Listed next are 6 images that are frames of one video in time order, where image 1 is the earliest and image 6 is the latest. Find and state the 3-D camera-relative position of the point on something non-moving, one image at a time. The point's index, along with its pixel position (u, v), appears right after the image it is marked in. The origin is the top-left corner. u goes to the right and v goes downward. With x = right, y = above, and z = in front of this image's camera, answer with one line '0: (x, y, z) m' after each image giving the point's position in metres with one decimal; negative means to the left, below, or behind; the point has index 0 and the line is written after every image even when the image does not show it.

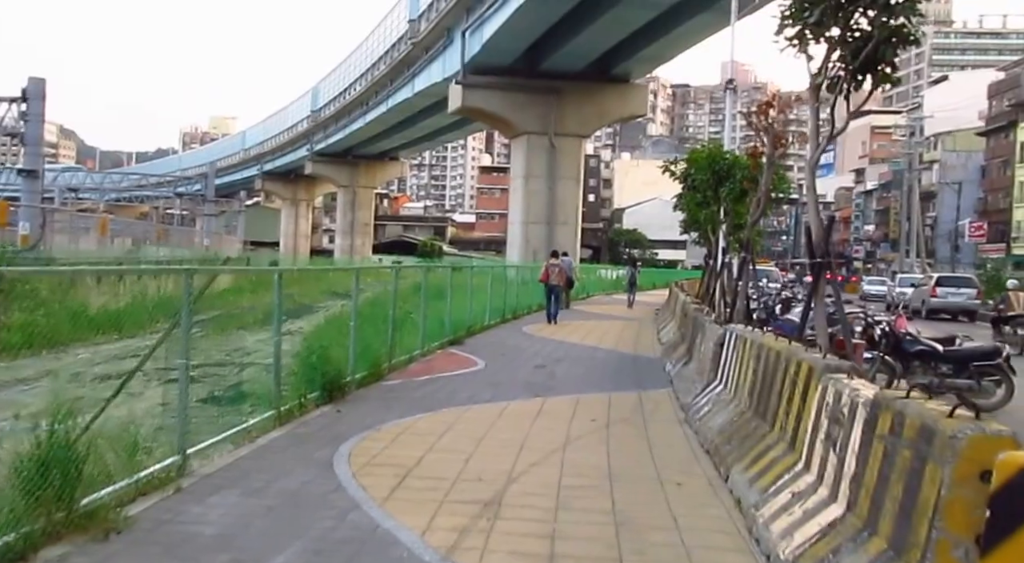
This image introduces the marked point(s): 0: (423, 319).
0: (-1.5, -0.6, +15.2) m
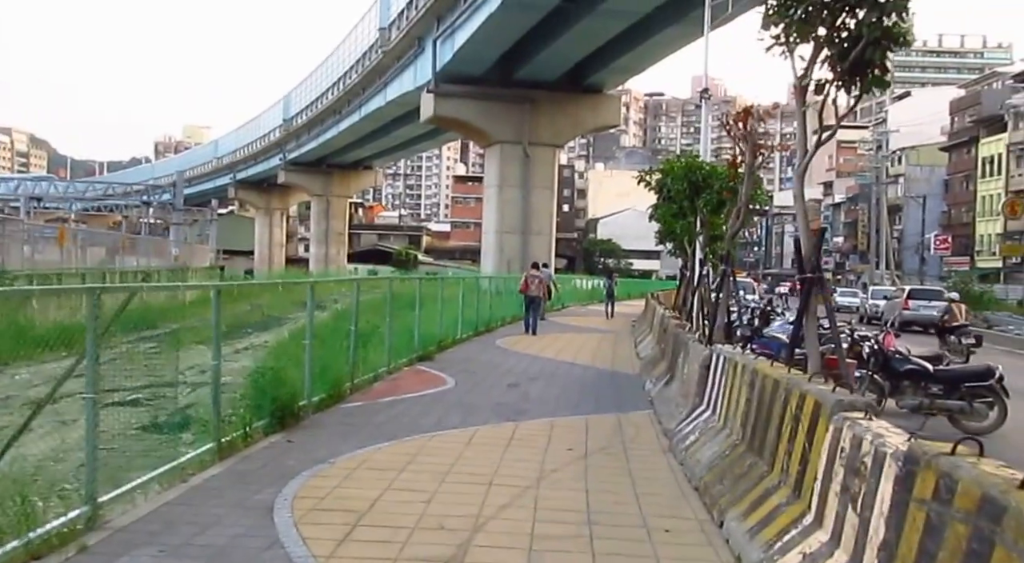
0: (-1.9, -0.8, +14.4) m
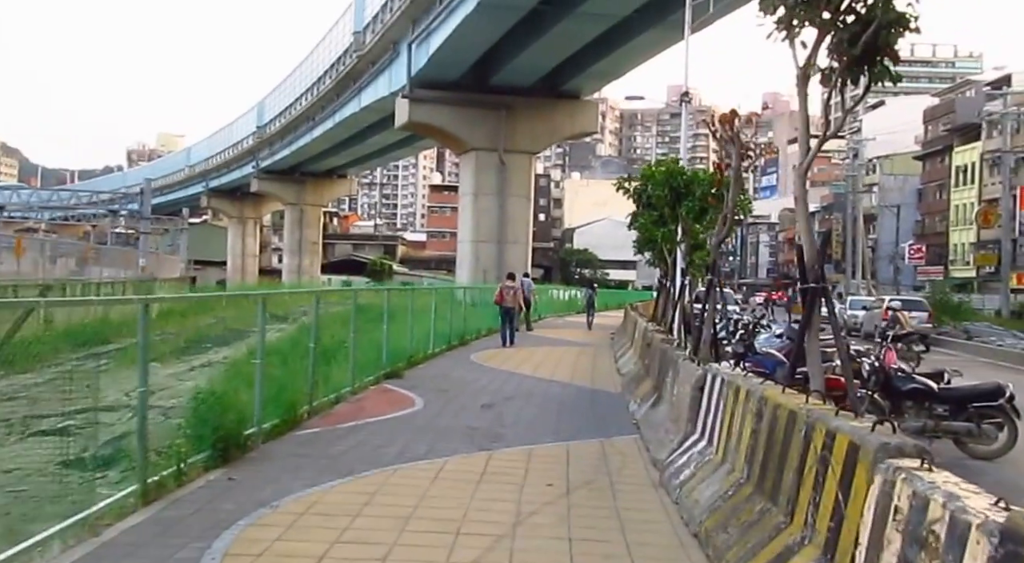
0: (-2.3, -1.0, +13.4) m
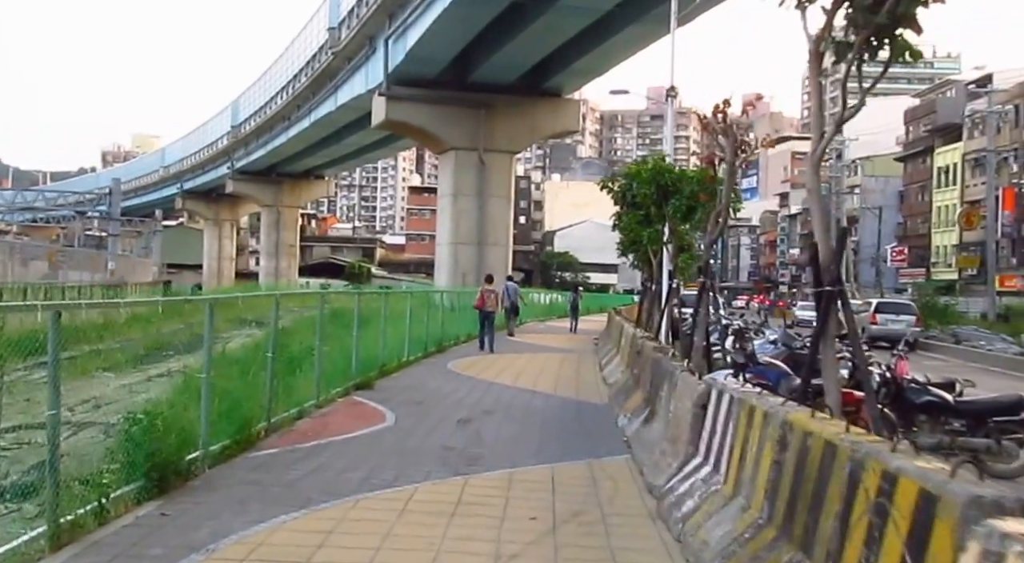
0: (-2.6, -1.0, +12.4) m
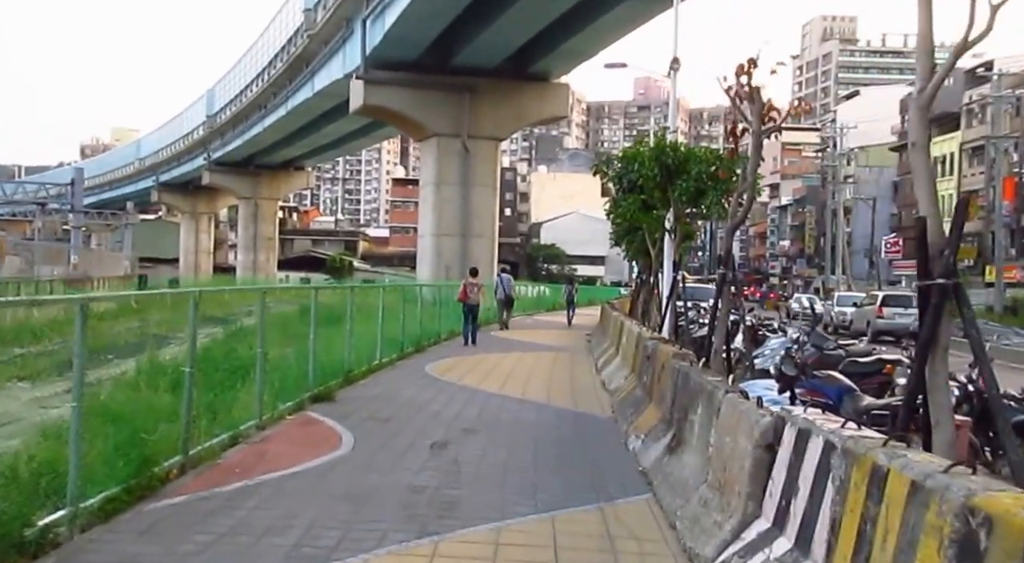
0: (-2.7, -1.0, +10.2) m
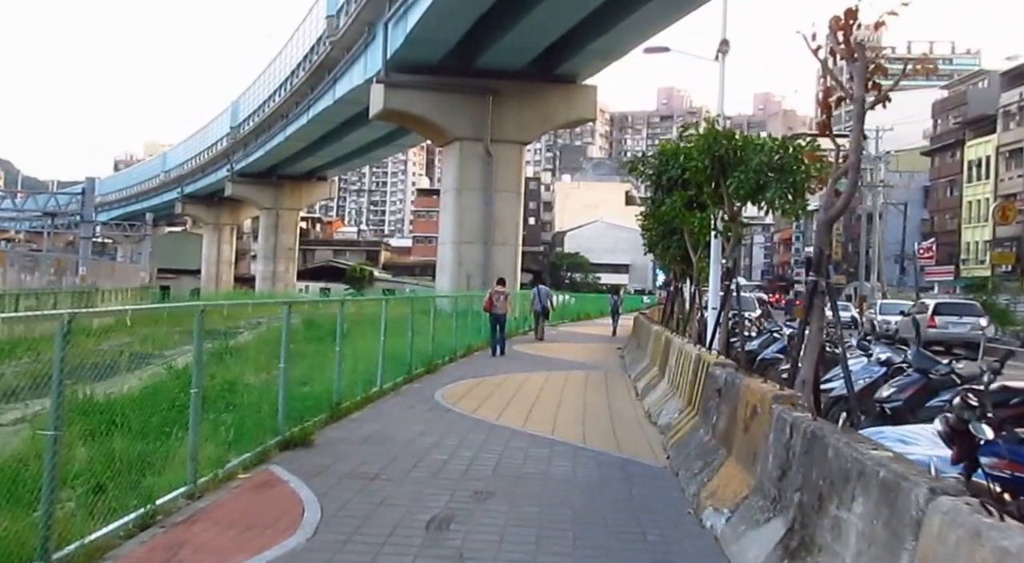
0: (-2.5, -1.1, +7.7) m
